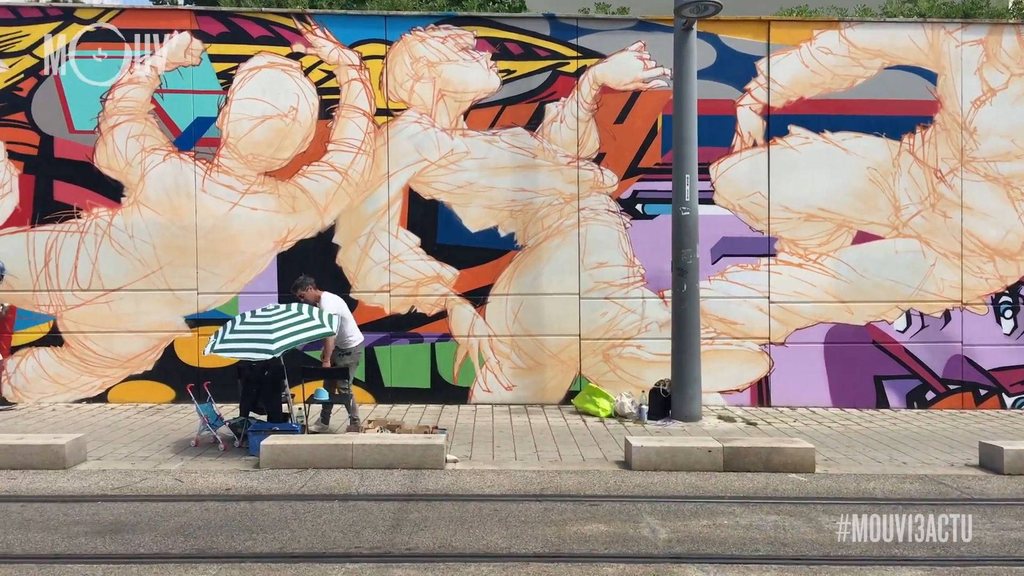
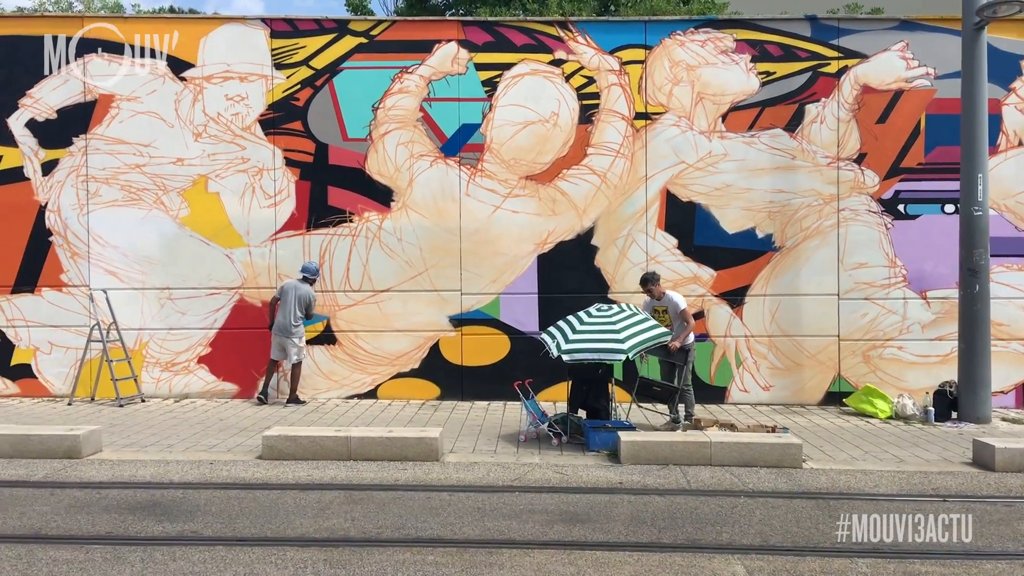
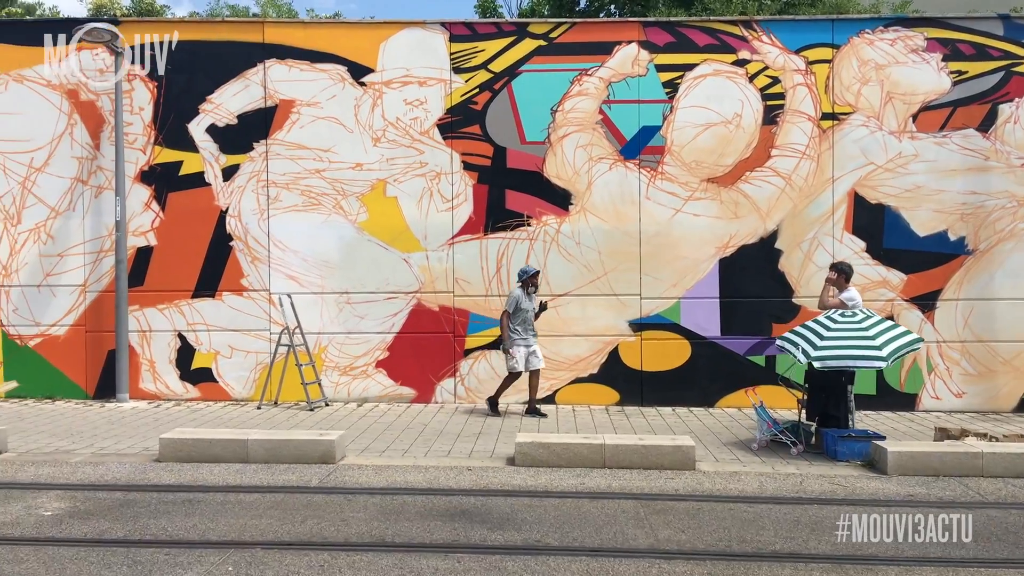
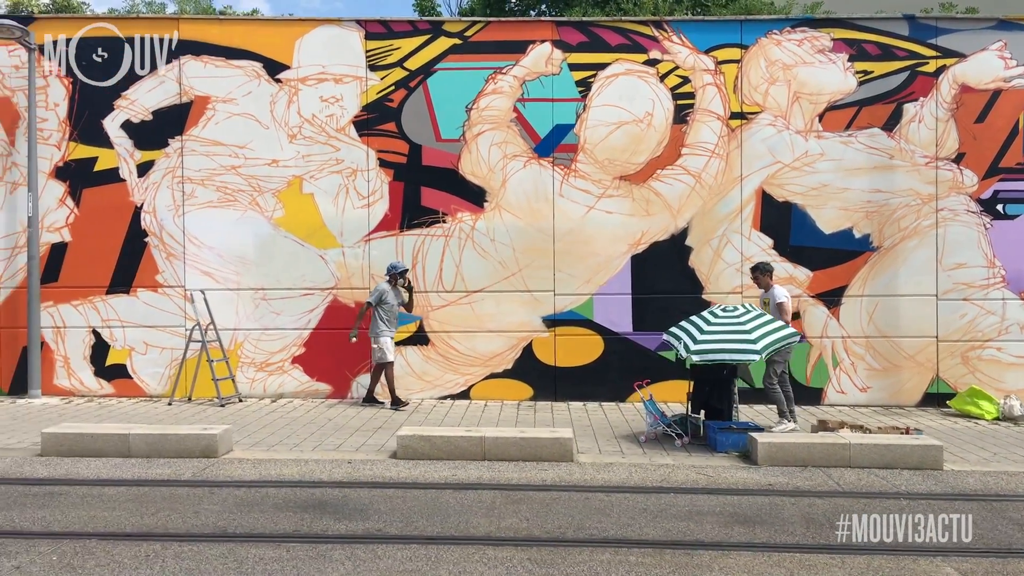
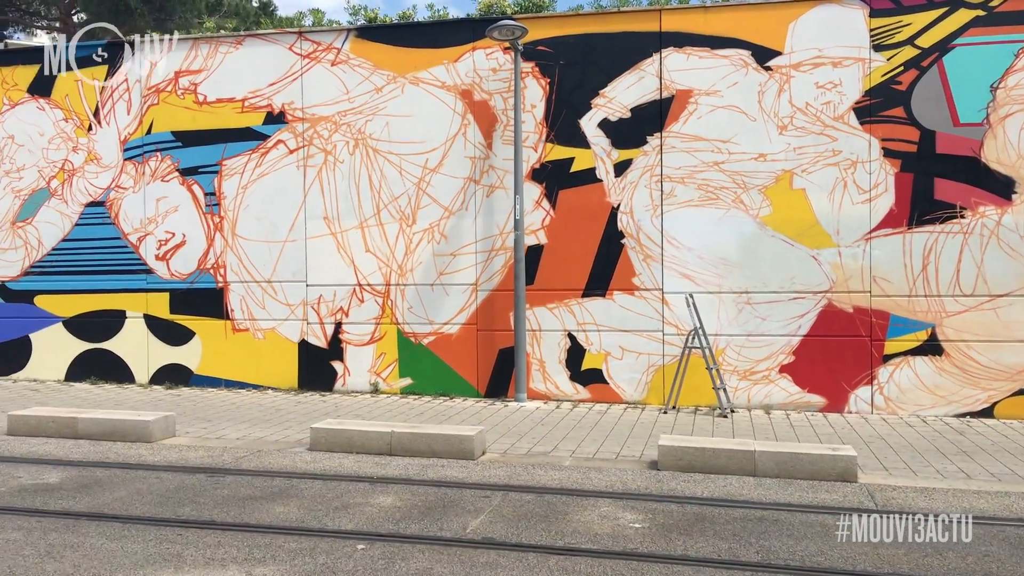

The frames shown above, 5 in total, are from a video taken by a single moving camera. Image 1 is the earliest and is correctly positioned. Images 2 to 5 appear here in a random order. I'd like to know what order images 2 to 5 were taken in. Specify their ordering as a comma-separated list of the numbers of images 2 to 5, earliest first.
2, 4, 3, 5
